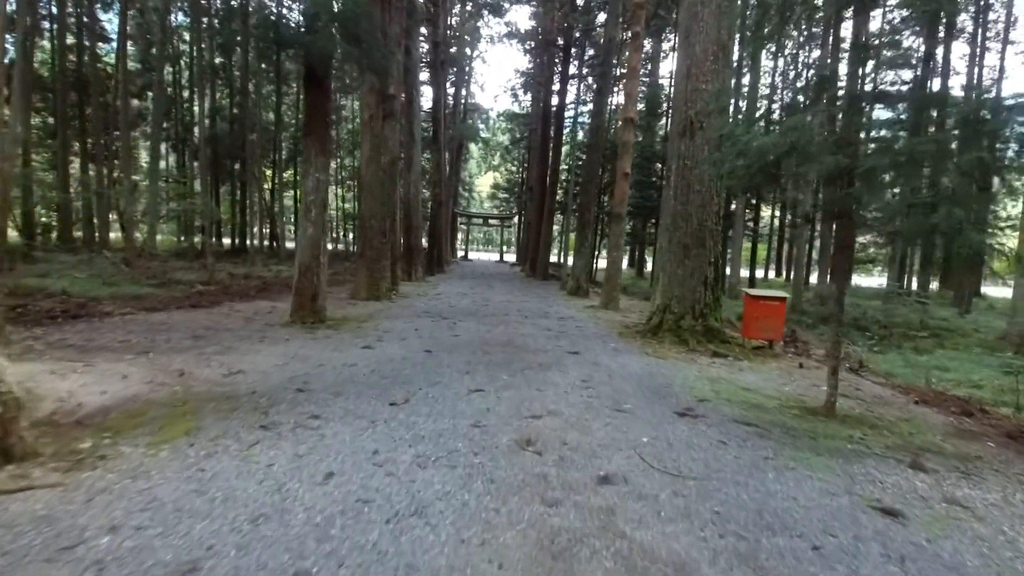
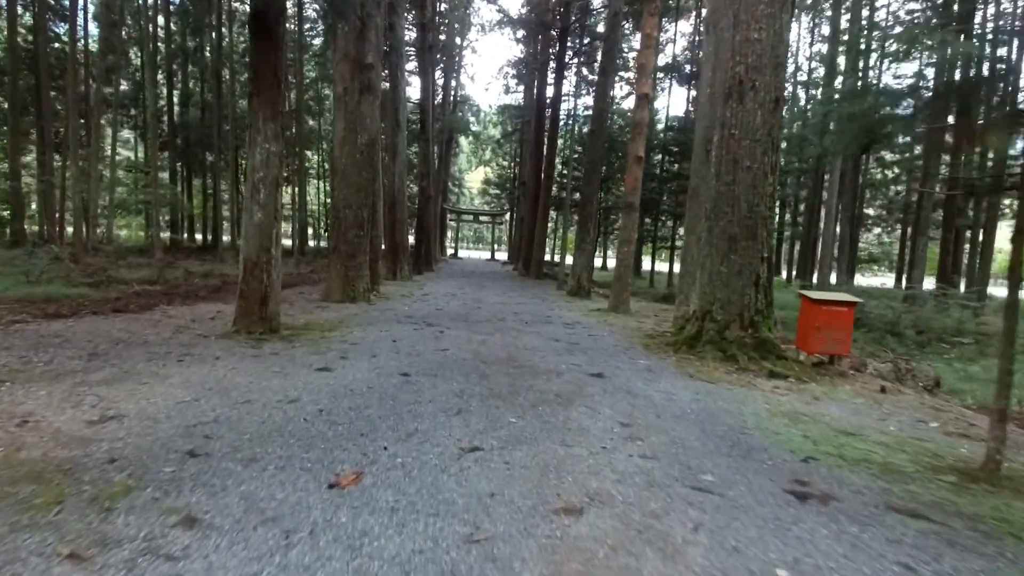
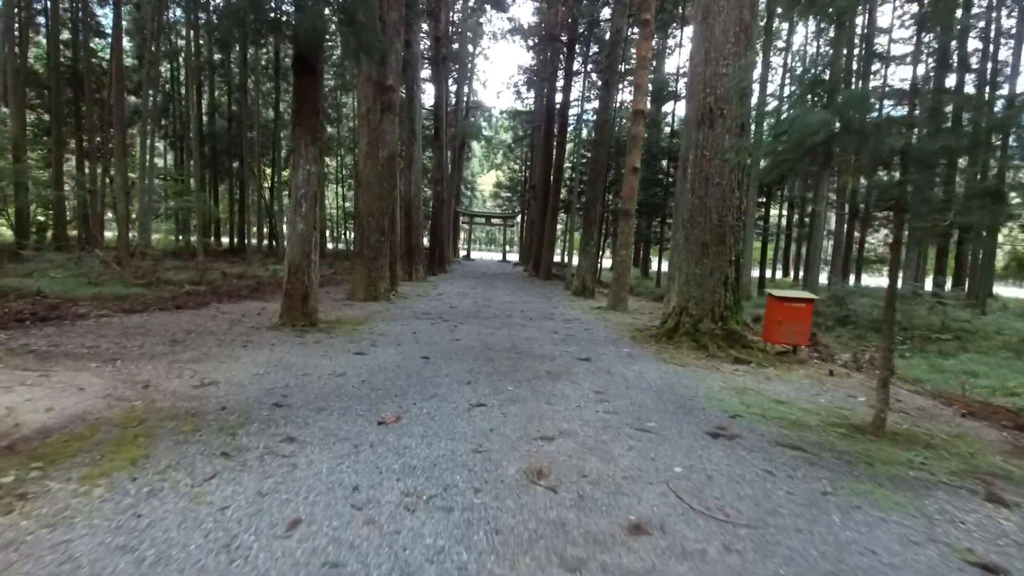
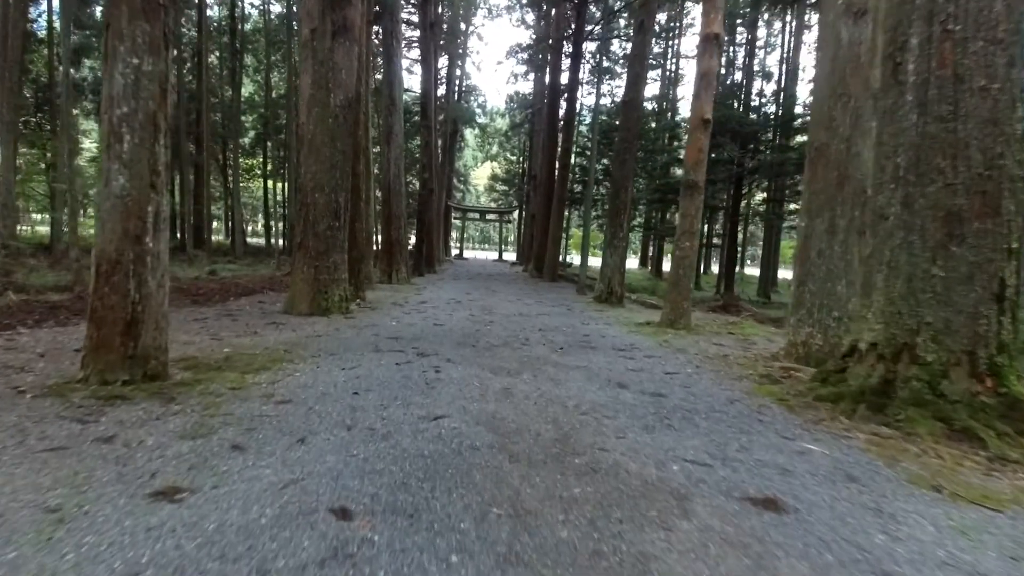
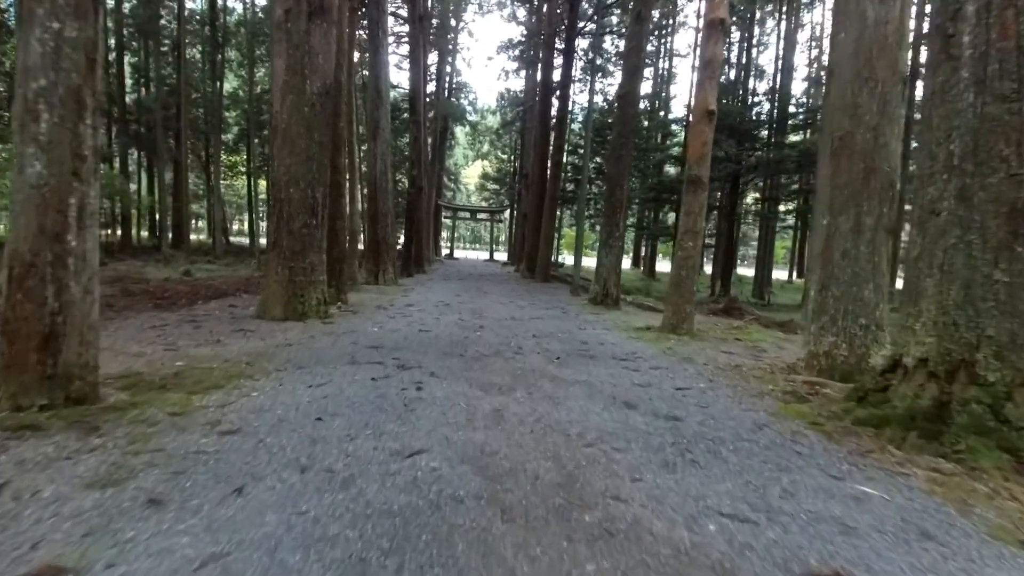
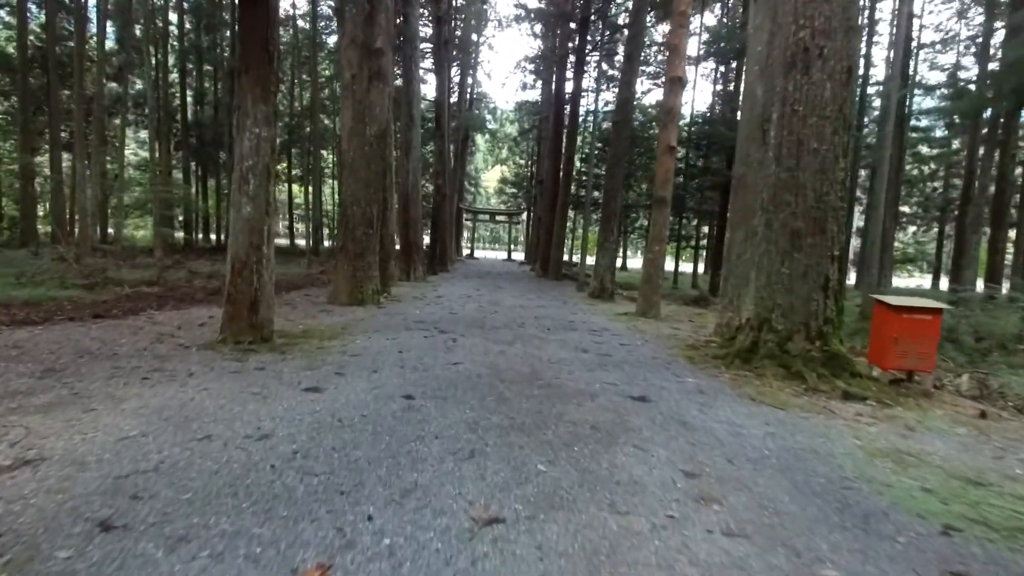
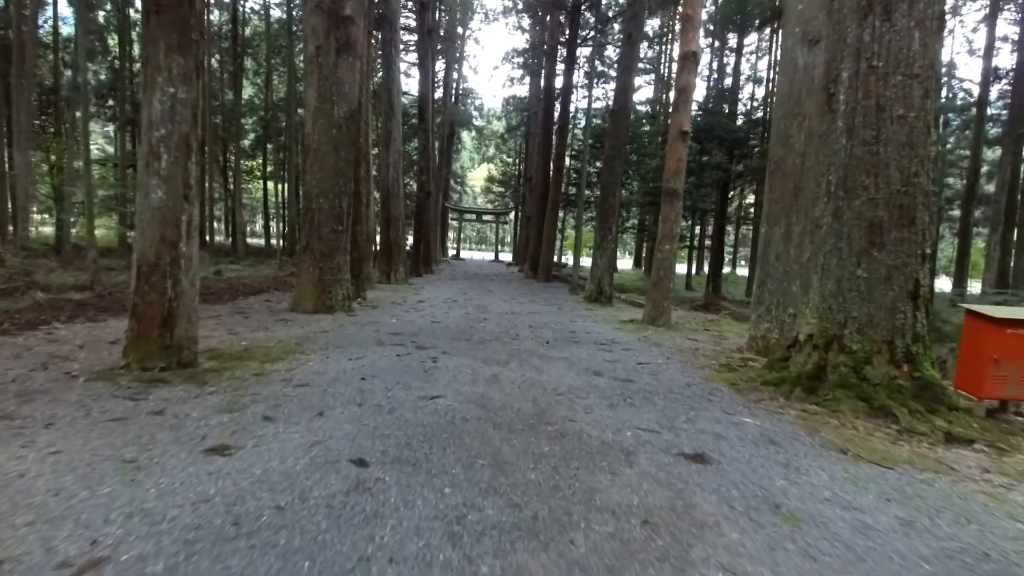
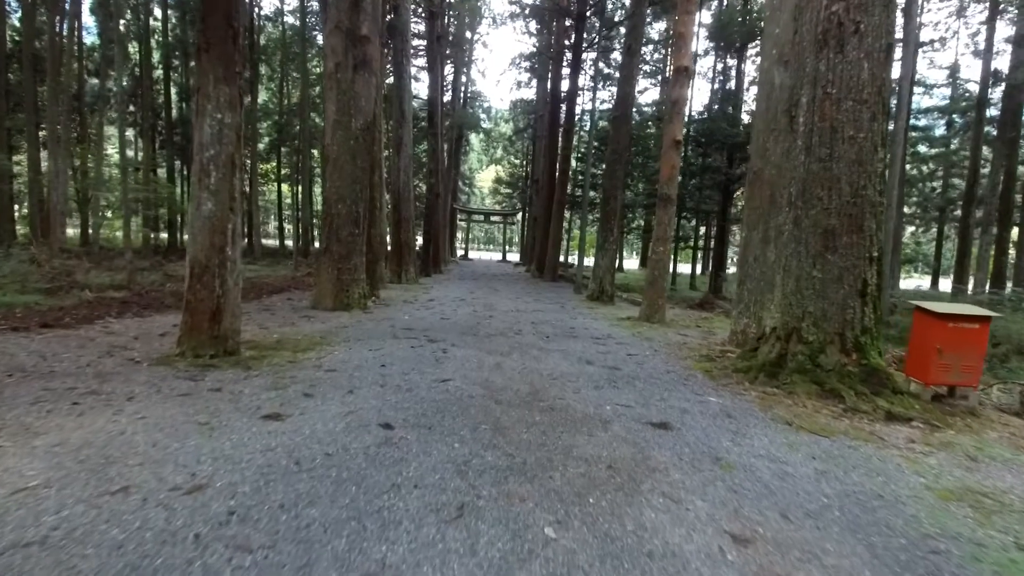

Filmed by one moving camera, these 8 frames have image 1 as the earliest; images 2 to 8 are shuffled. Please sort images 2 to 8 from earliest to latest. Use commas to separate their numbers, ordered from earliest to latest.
3, 2, 6, 8, 7, 4, 5
